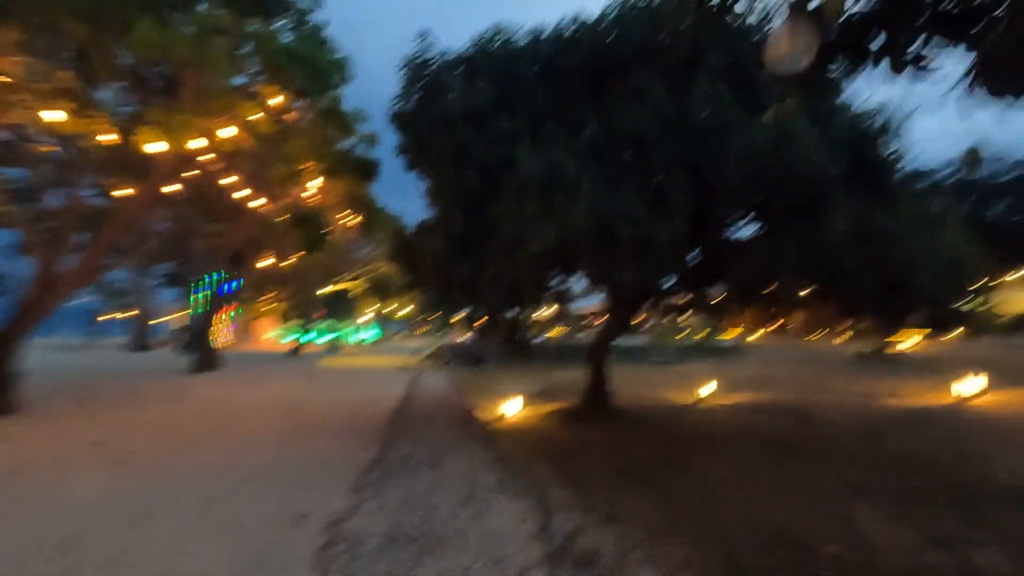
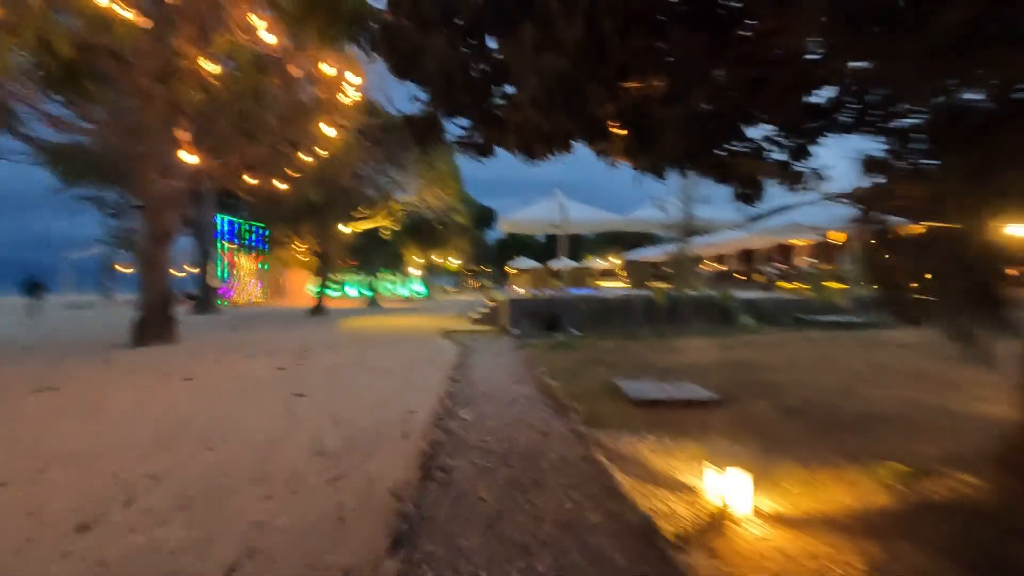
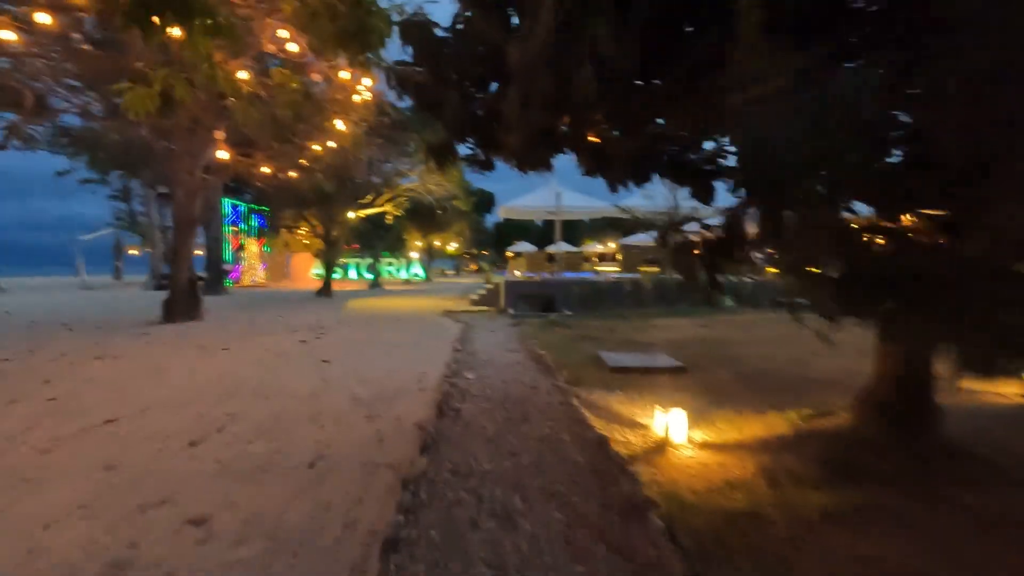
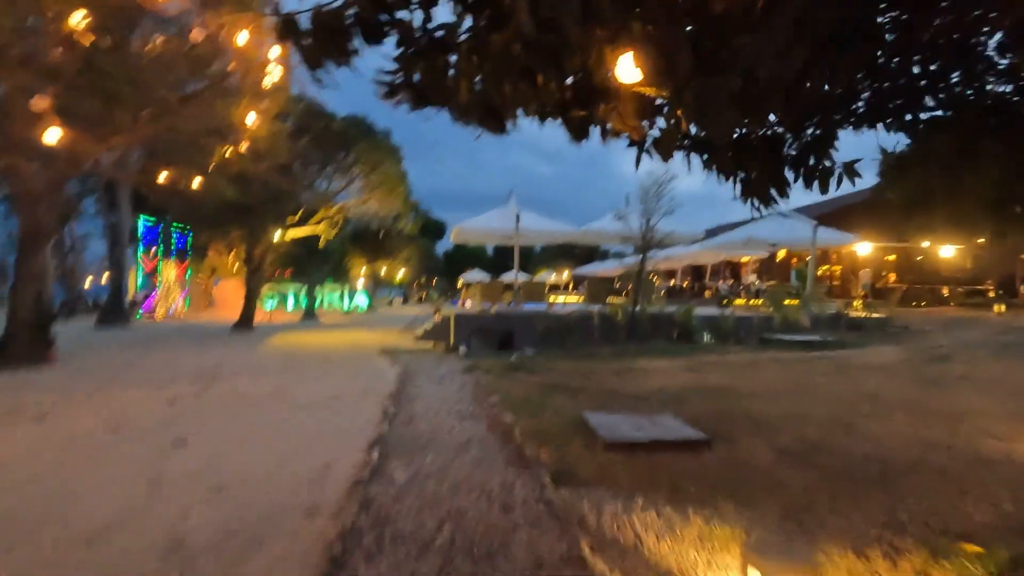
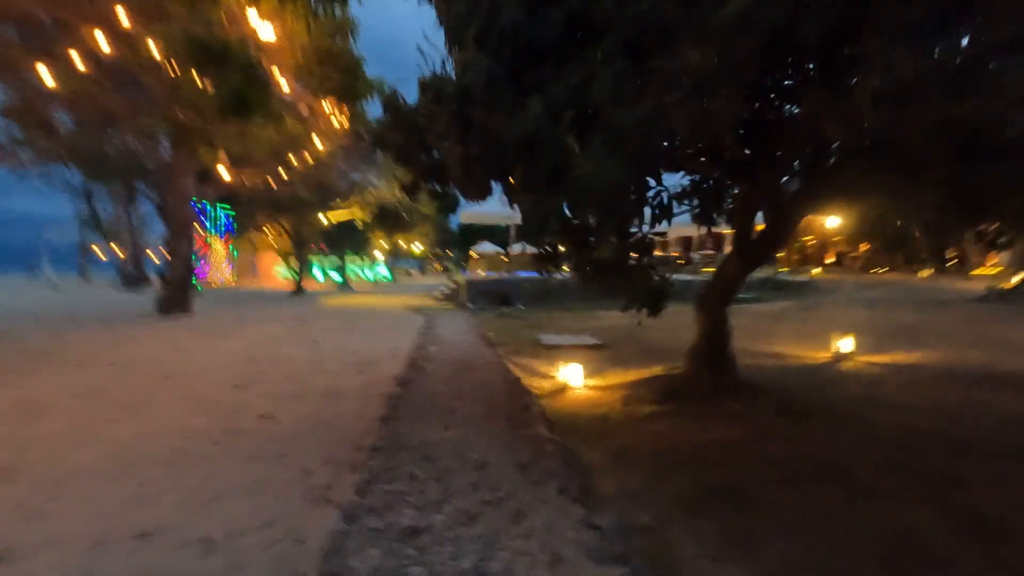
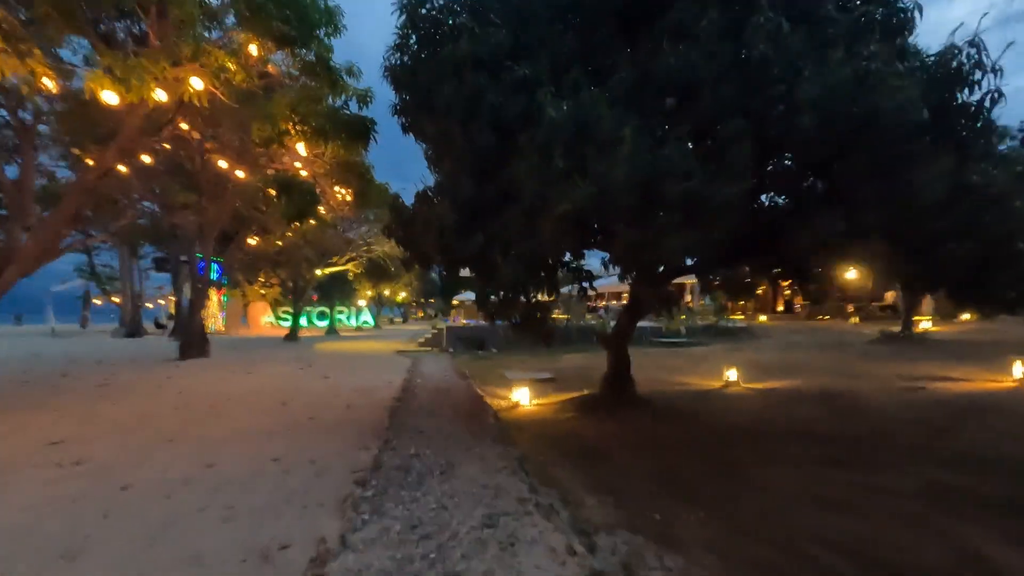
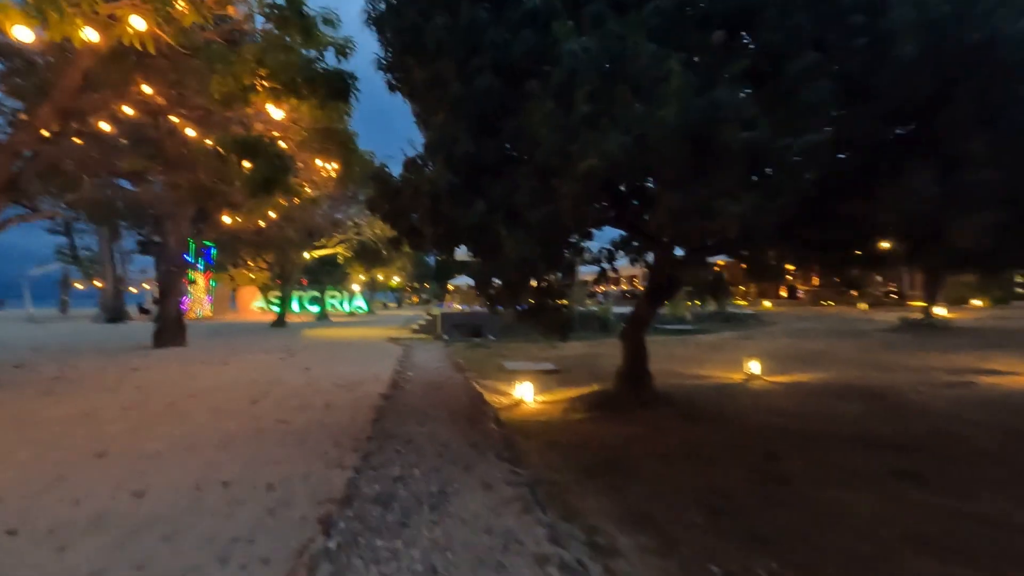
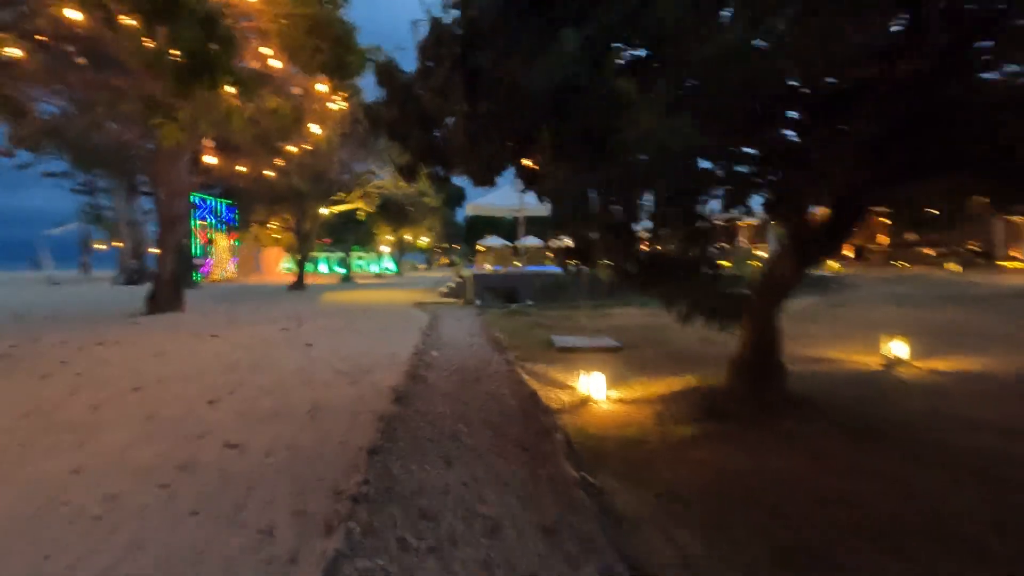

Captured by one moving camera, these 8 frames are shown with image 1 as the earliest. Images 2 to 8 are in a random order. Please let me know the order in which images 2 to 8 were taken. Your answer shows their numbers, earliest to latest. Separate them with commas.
6, 7, 5, 8, 3, 2, 4
